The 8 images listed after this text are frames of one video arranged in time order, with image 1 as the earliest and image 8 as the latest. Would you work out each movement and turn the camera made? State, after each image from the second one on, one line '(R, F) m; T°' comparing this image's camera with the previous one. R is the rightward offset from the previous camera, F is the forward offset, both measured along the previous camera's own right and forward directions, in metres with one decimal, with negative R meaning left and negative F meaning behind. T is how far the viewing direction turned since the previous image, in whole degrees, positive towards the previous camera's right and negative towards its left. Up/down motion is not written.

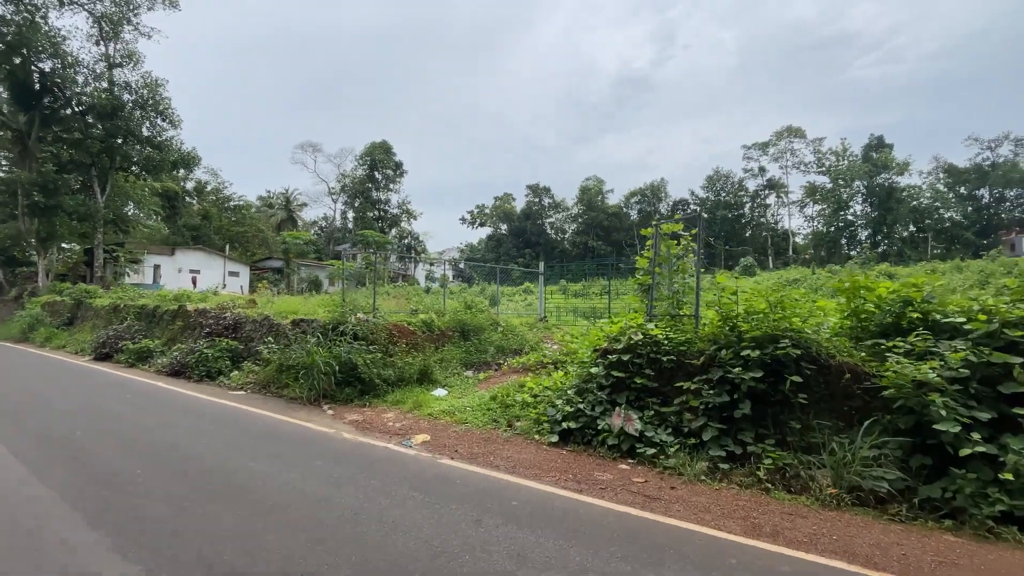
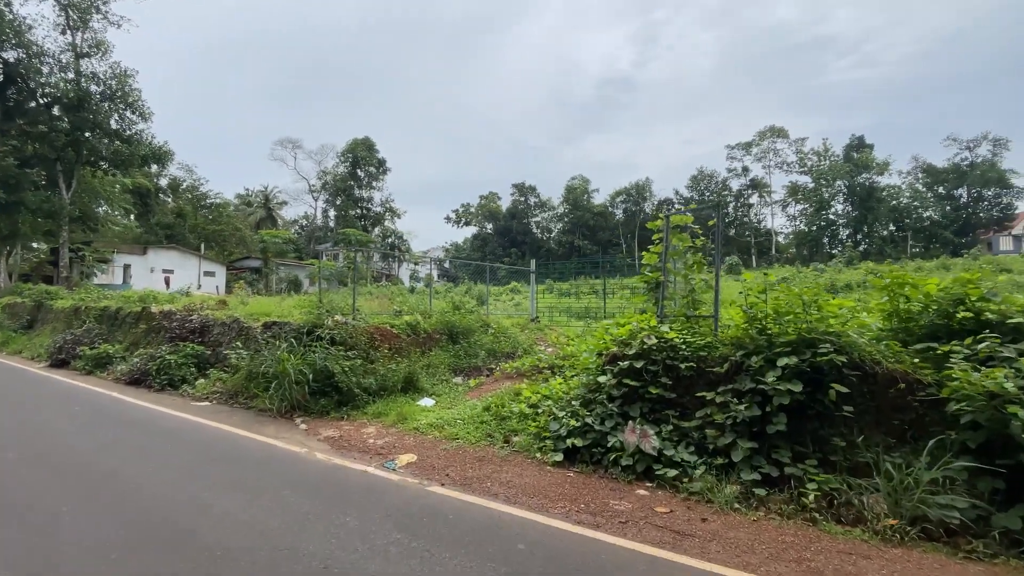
(-0.1, +0.5) m; +2°
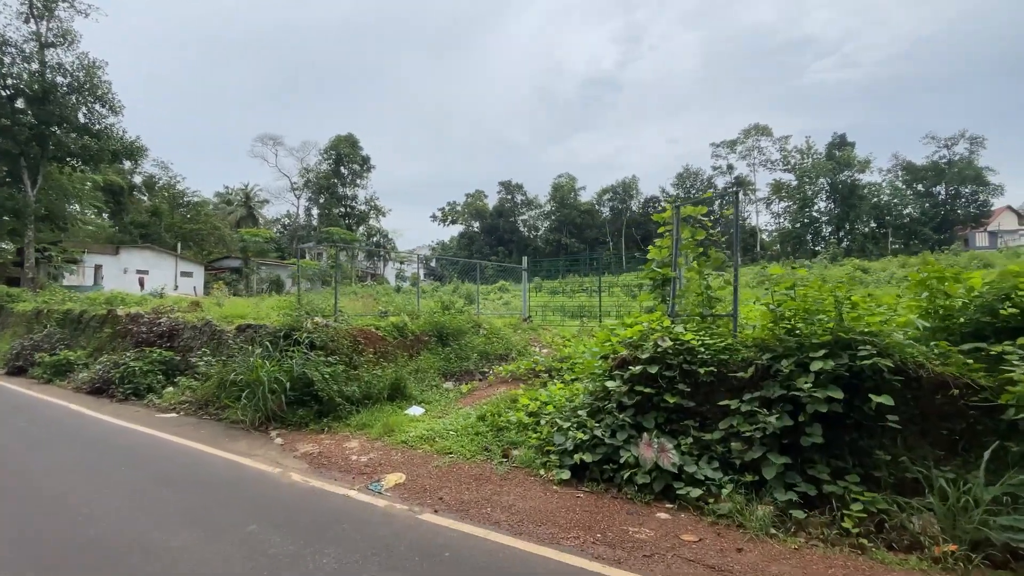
(-0.1, +0.4) m; +2°
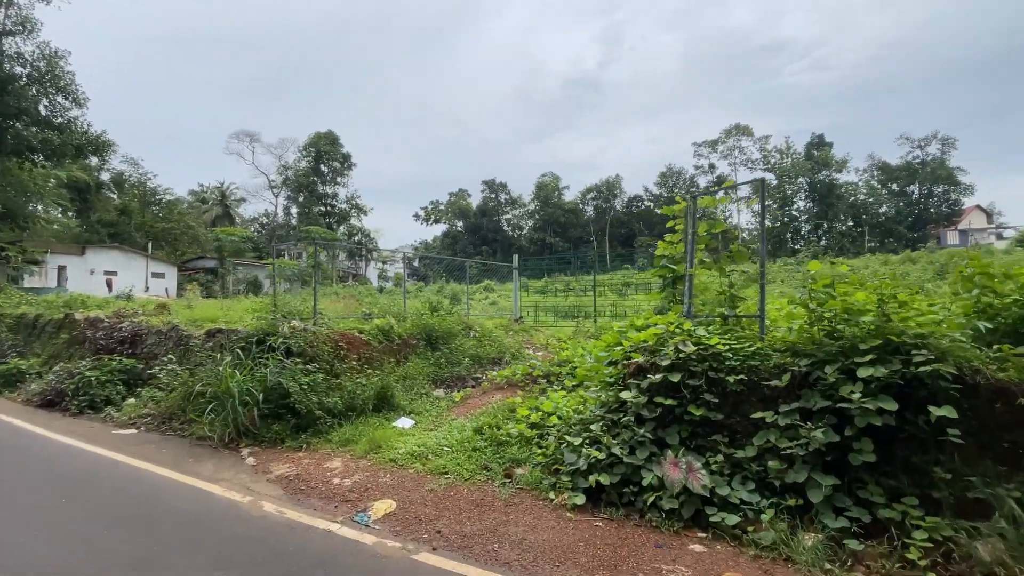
(-0.1, +0.4) m; +2°
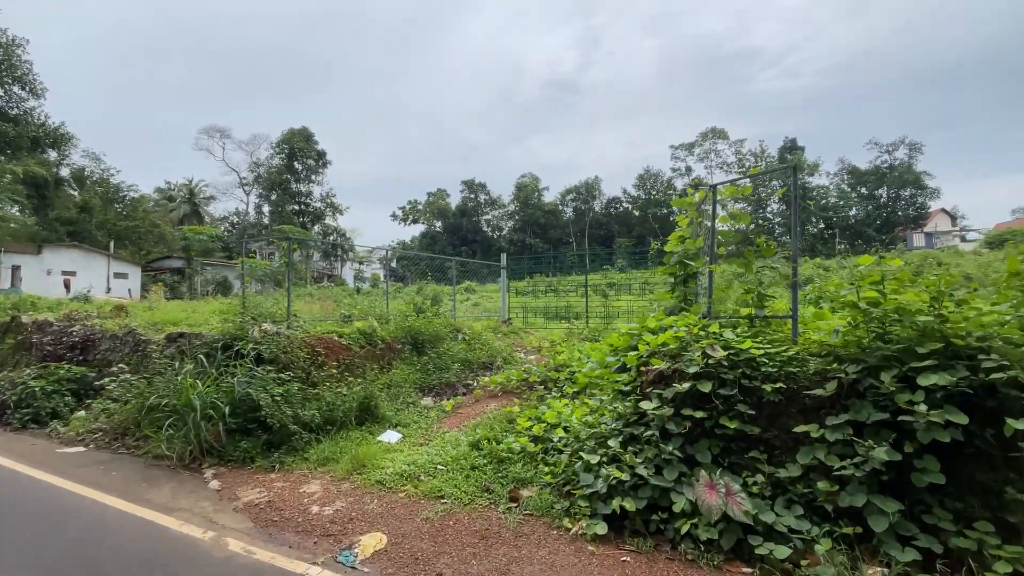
(-0.2, +0.4) m; +3°
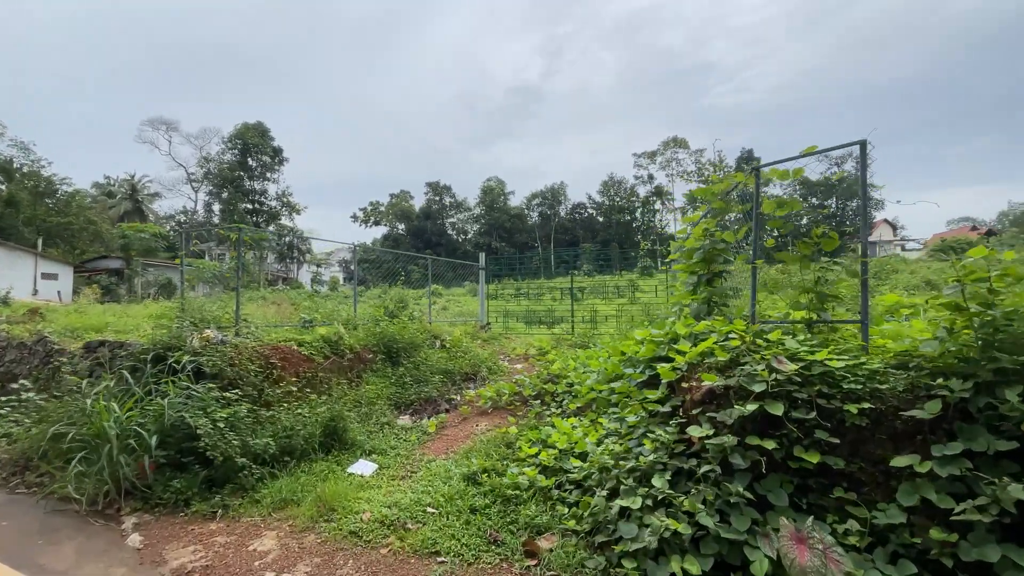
(-0.3, +0.6) m; +5°
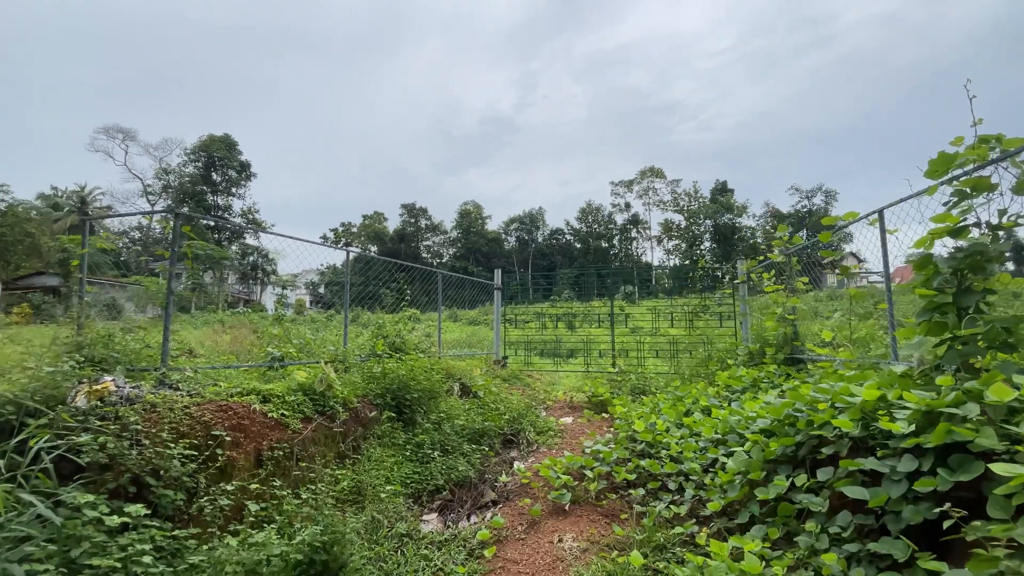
(-0.7, +1.5) m; +4°
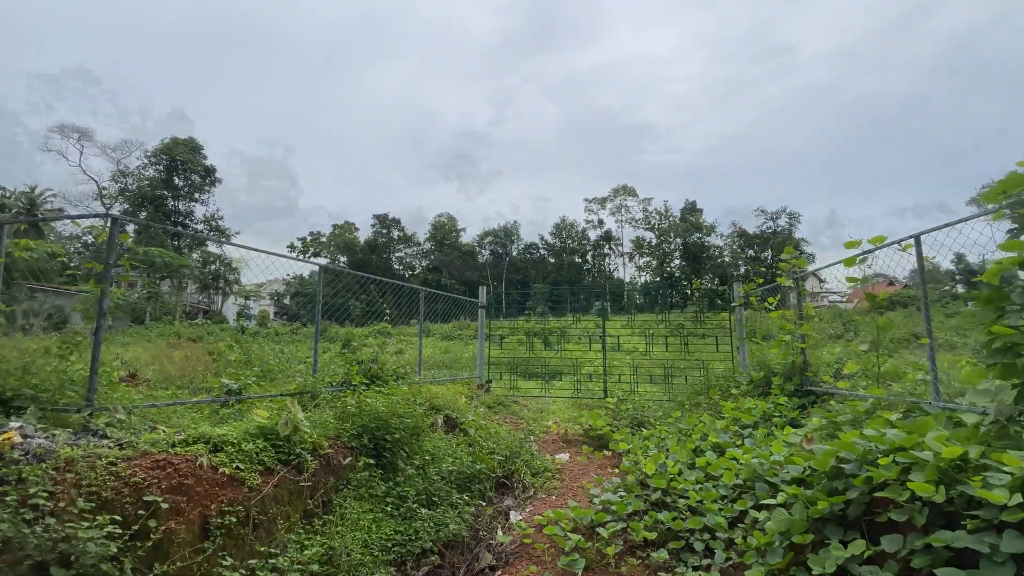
(-0.2, +0.4) m; +3°
